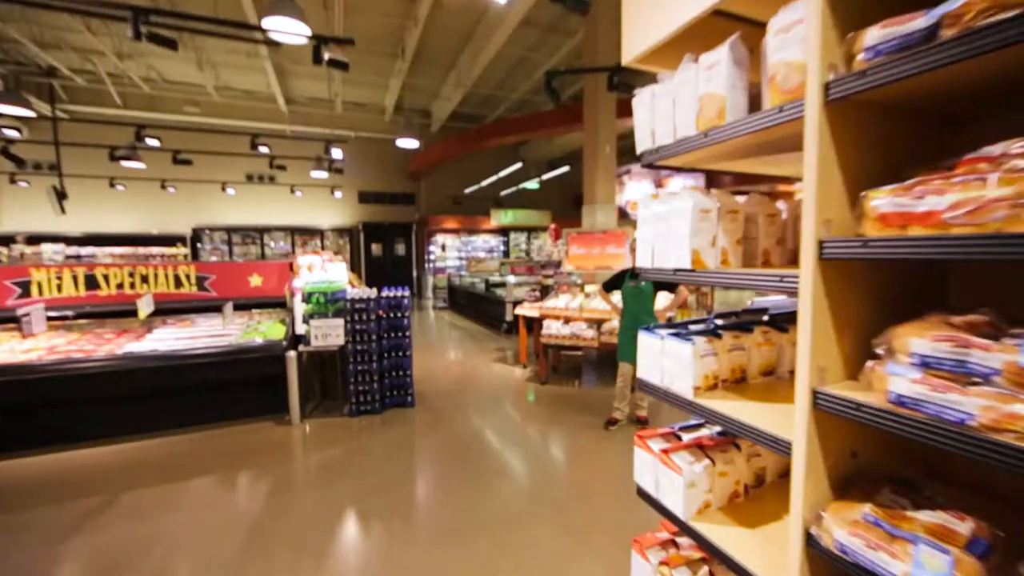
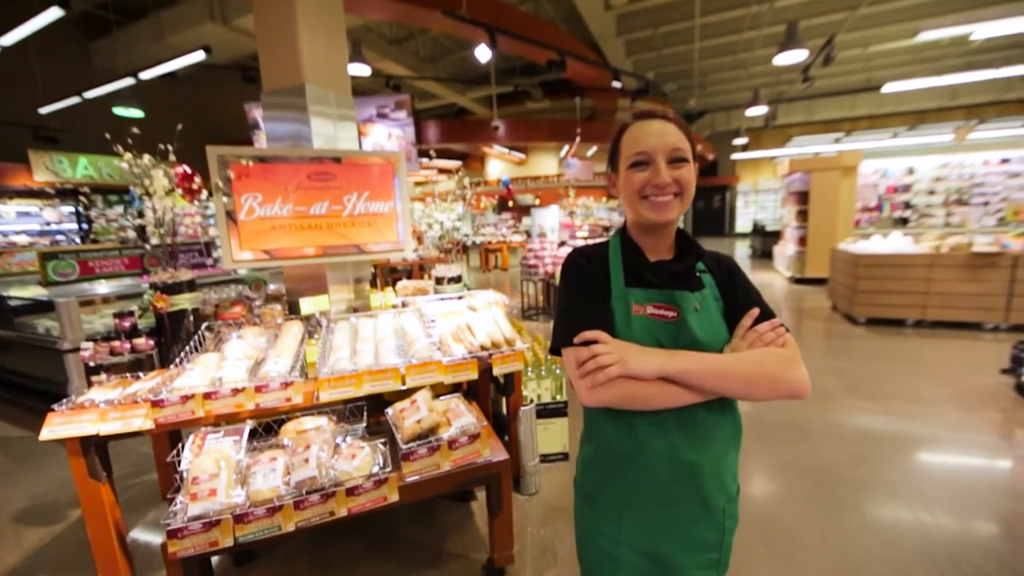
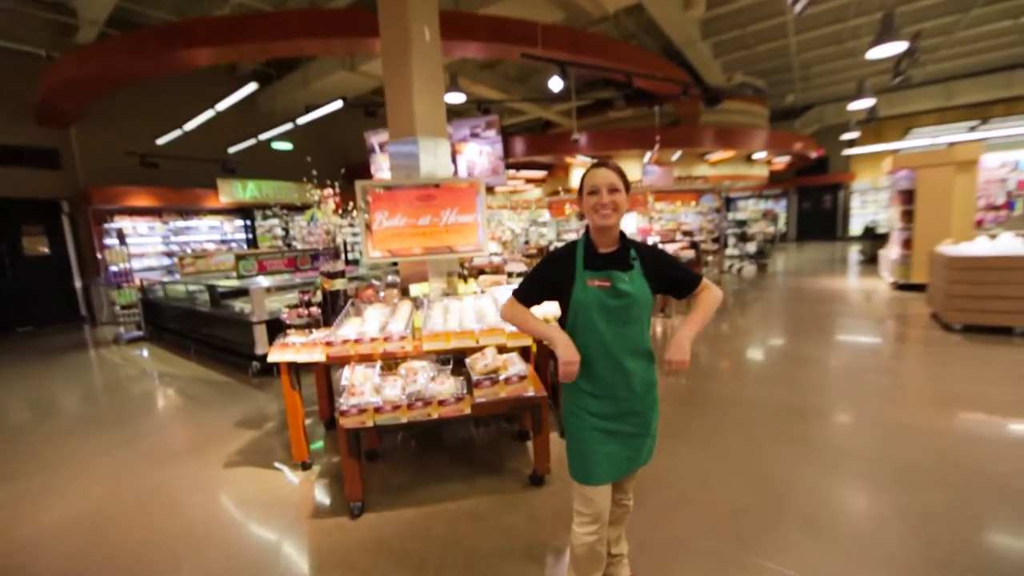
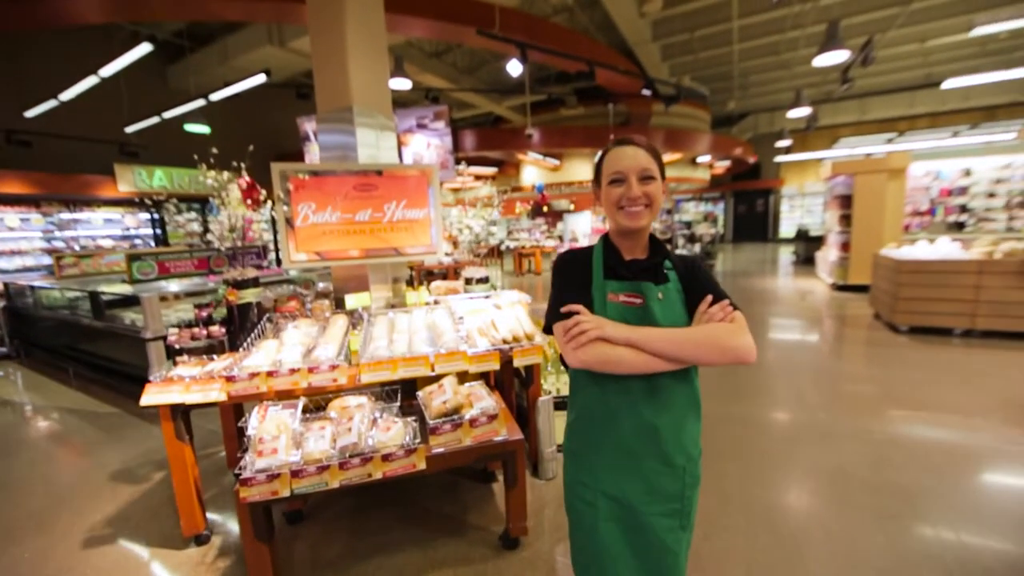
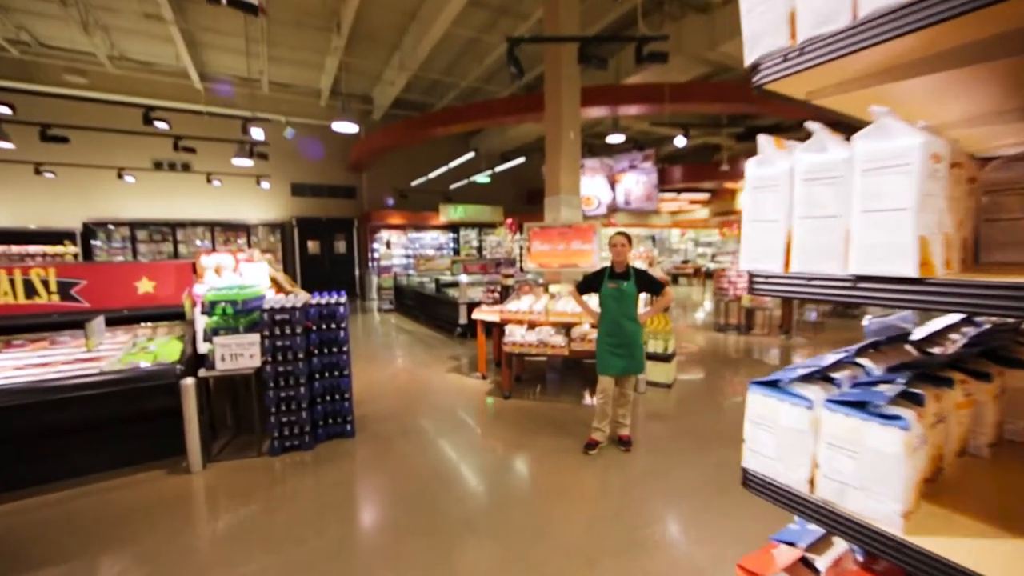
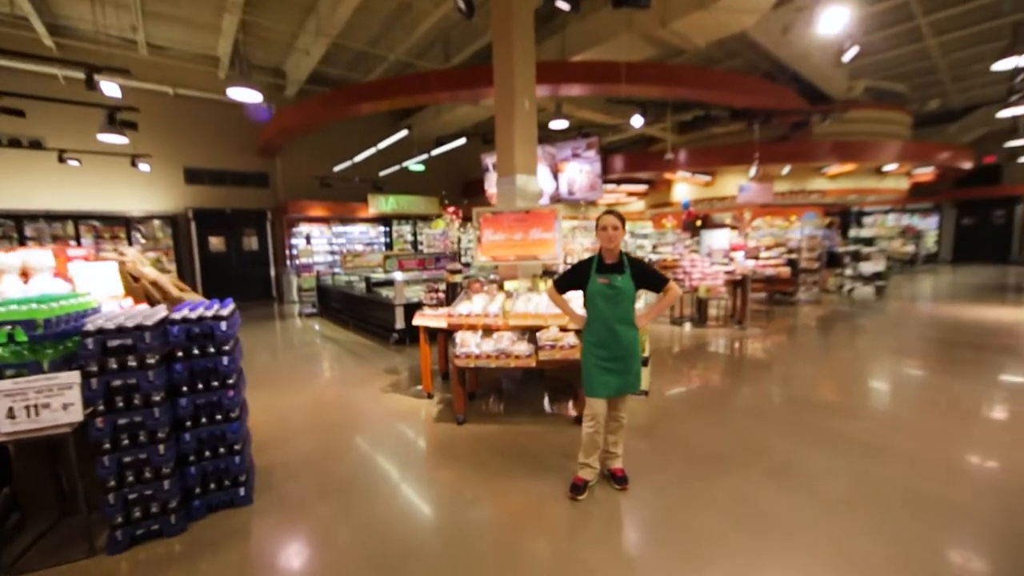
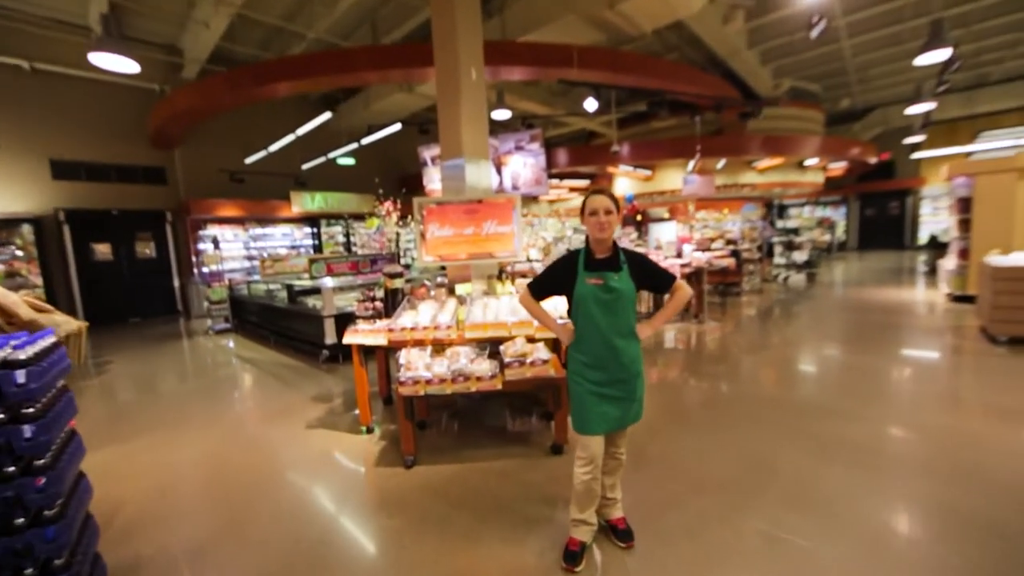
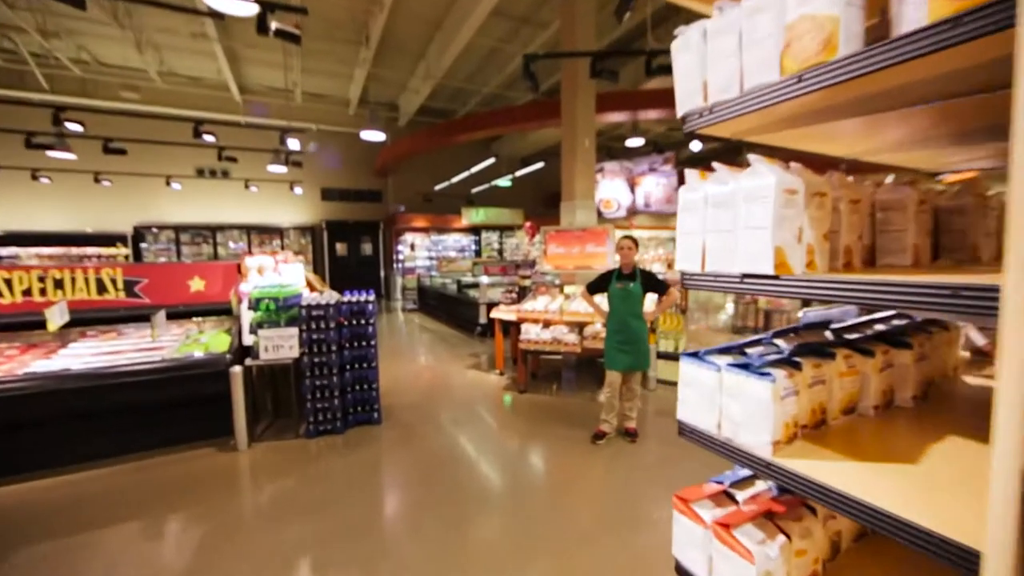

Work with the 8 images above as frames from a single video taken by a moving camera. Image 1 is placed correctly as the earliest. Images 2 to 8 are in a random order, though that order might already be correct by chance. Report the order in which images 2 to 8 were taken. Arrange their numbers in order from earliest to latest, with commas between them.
8, 5, 6, 7, 3, 4, 2
